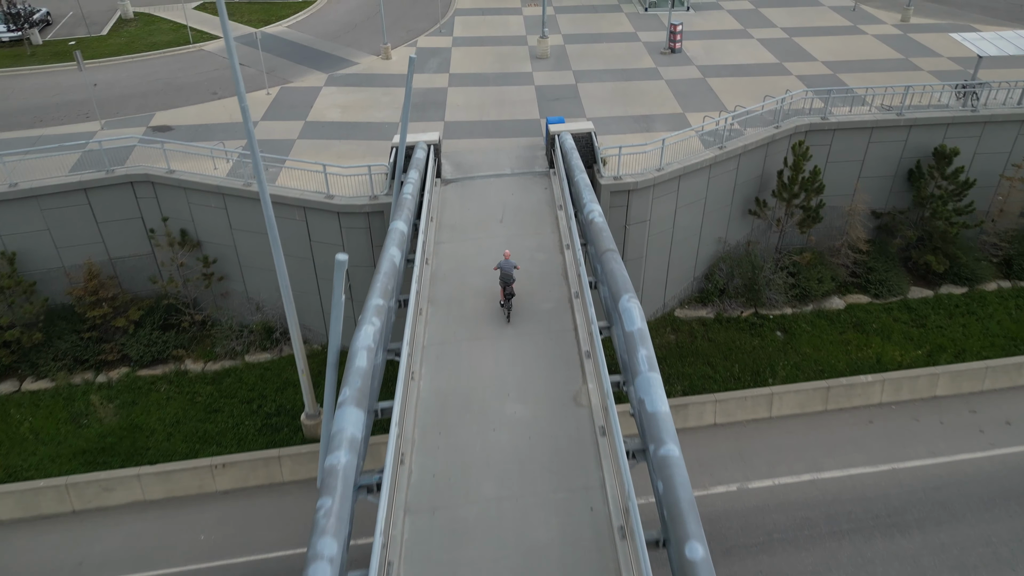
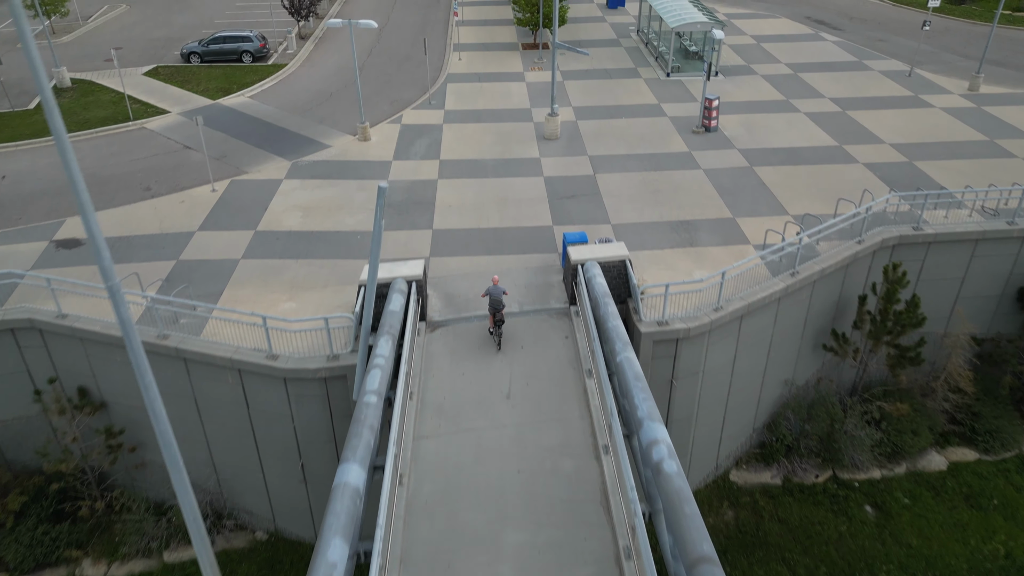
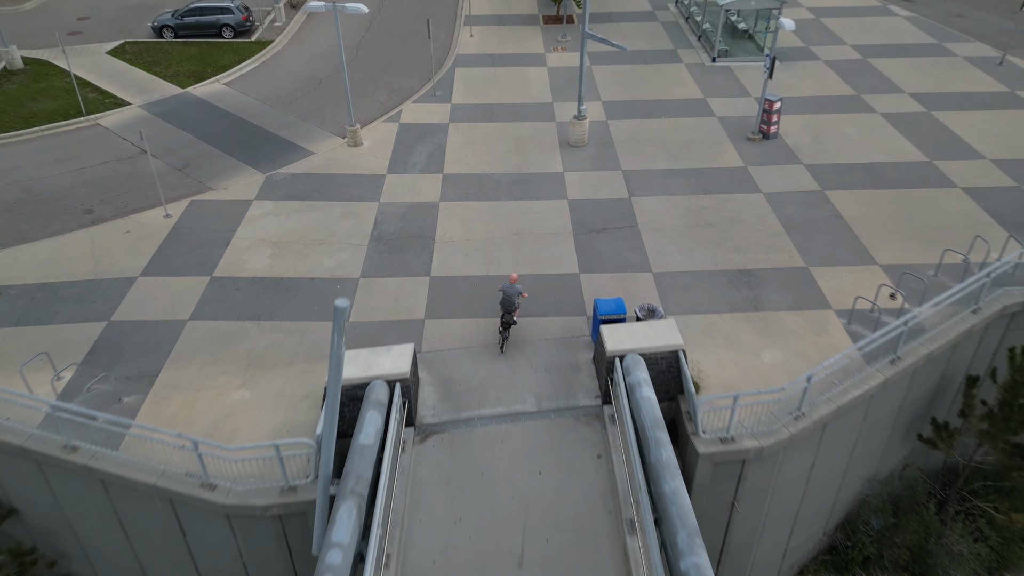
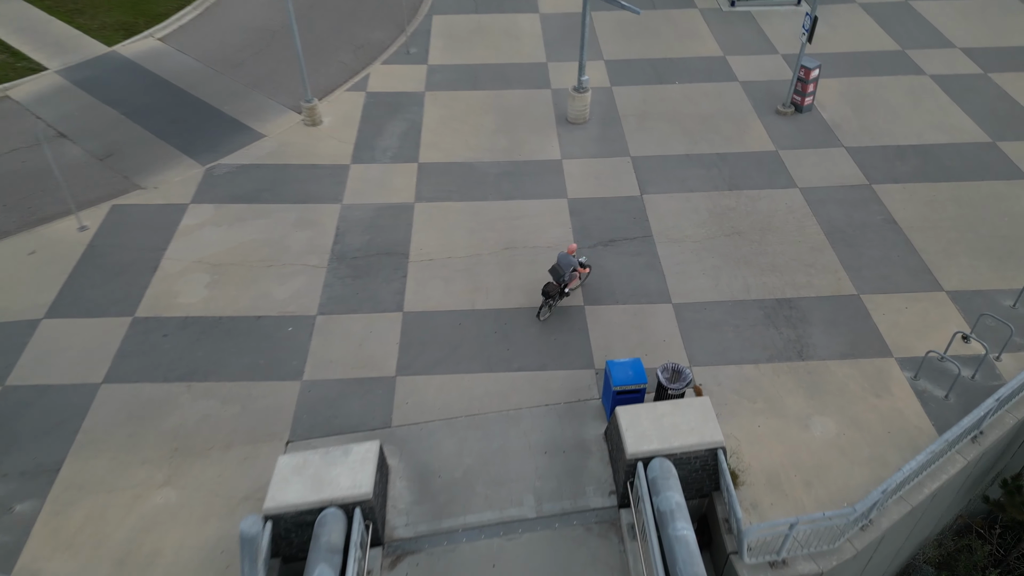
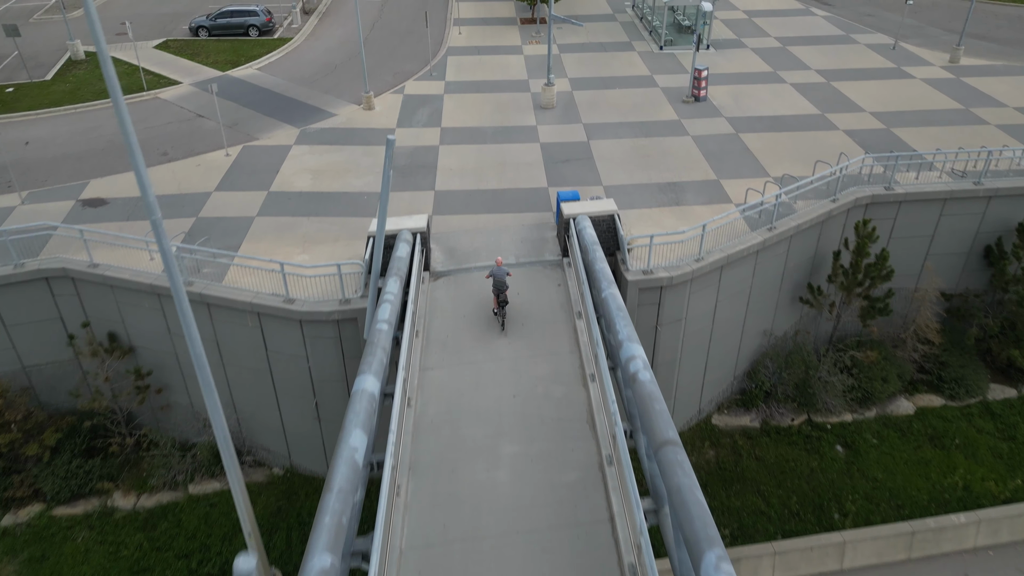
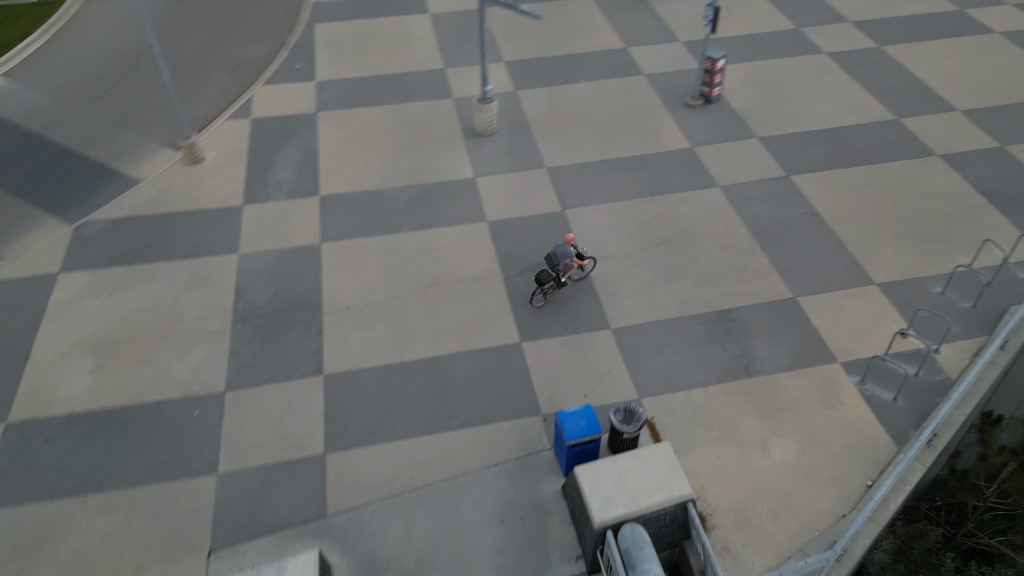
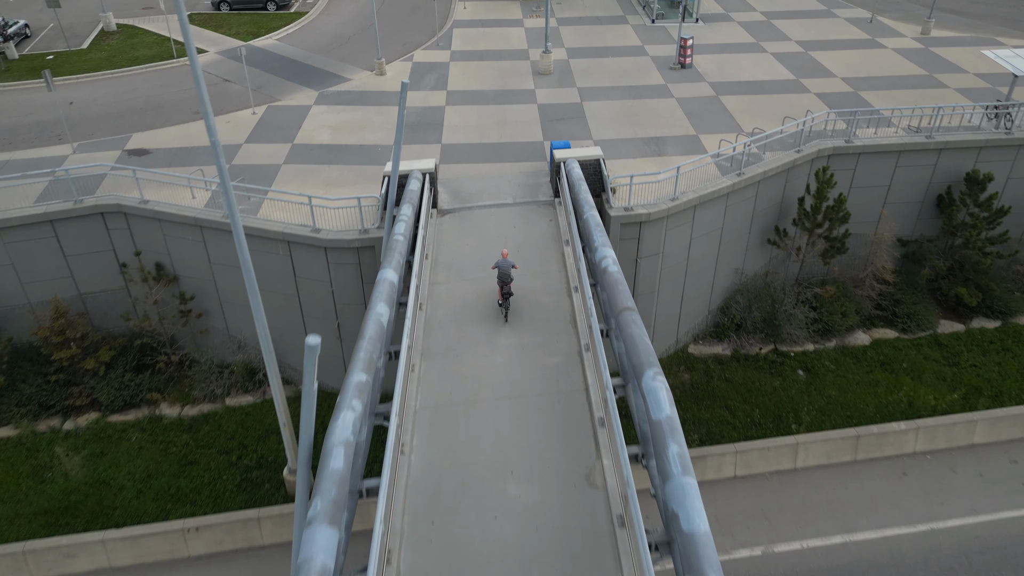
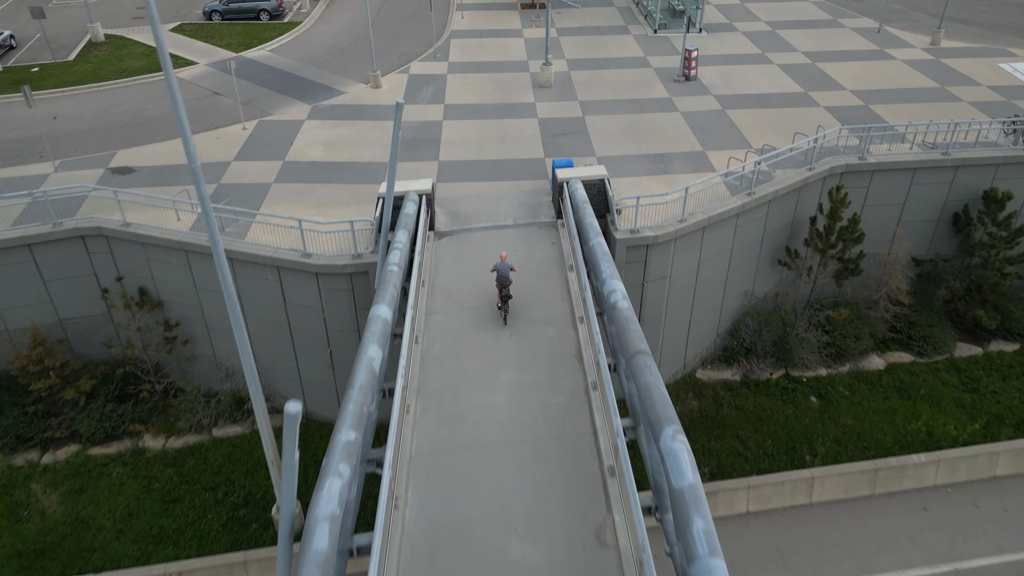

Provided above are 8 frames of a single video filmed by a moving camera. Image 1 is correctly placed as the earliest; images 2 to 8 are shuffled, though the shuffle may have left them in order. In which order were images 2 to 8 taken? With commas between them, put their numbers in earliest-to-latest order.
7, 8, 5, 2, 3, 4, 6
